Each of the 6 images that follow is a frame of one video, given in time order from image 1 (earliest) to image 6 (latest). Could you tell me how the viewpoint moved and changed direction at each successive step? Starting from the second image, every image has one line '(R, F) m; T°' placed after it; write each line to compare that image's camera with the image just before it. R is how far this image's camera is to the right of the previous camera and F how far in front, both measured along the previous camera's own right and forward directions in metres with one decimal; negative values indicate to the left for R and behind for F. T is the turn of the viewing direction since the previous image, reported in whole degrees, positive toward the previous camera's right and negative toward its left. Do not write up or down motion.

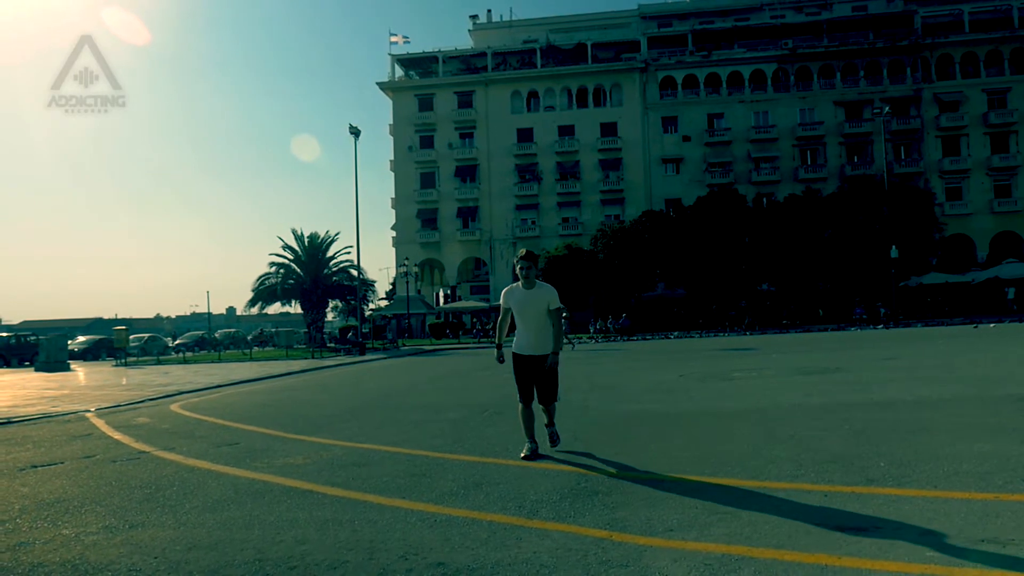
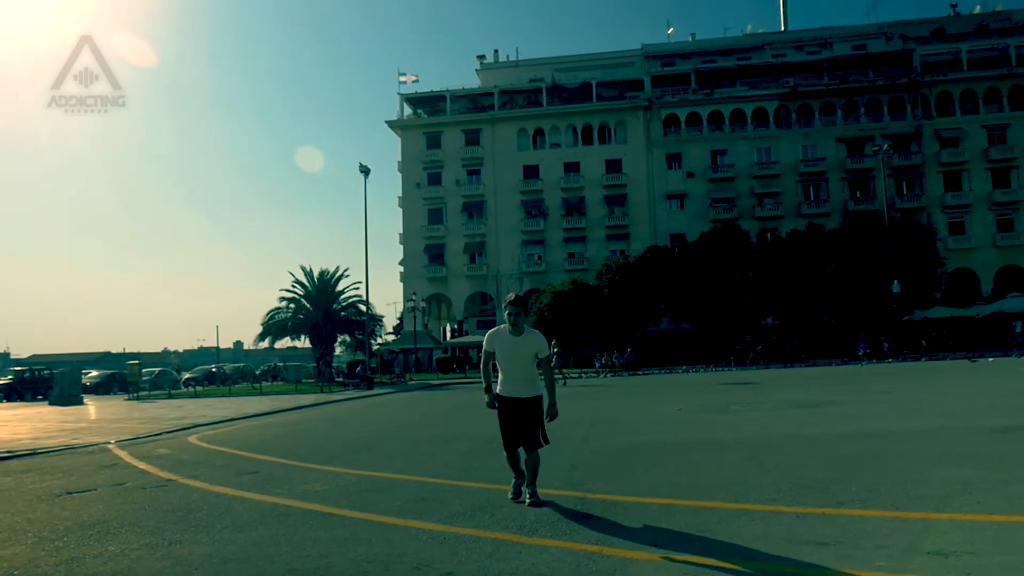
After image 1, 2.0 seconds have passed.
(0.0, -0.6) m; -1°
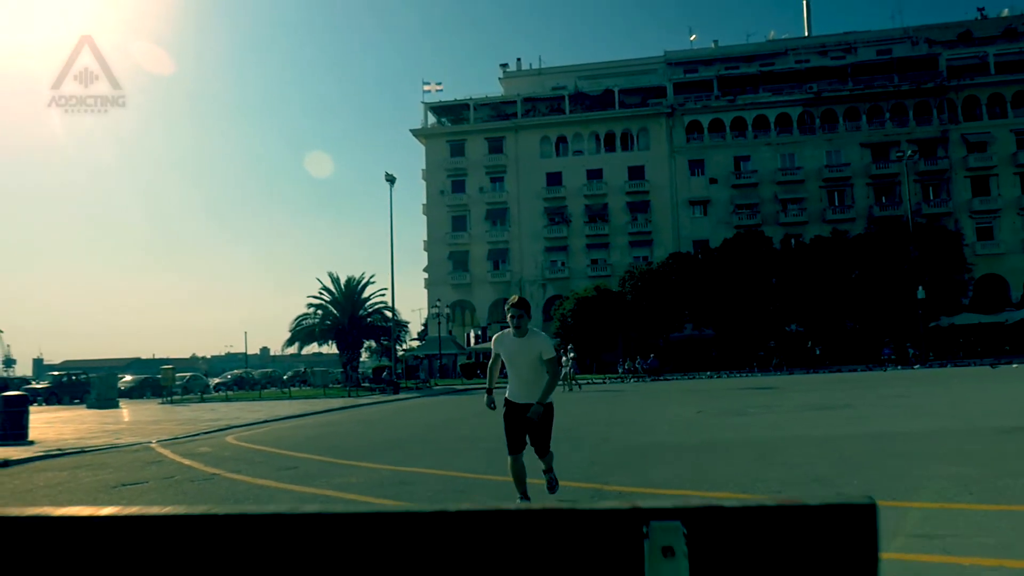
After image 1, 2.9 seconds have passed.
(0.0, -0.5) m; -2°
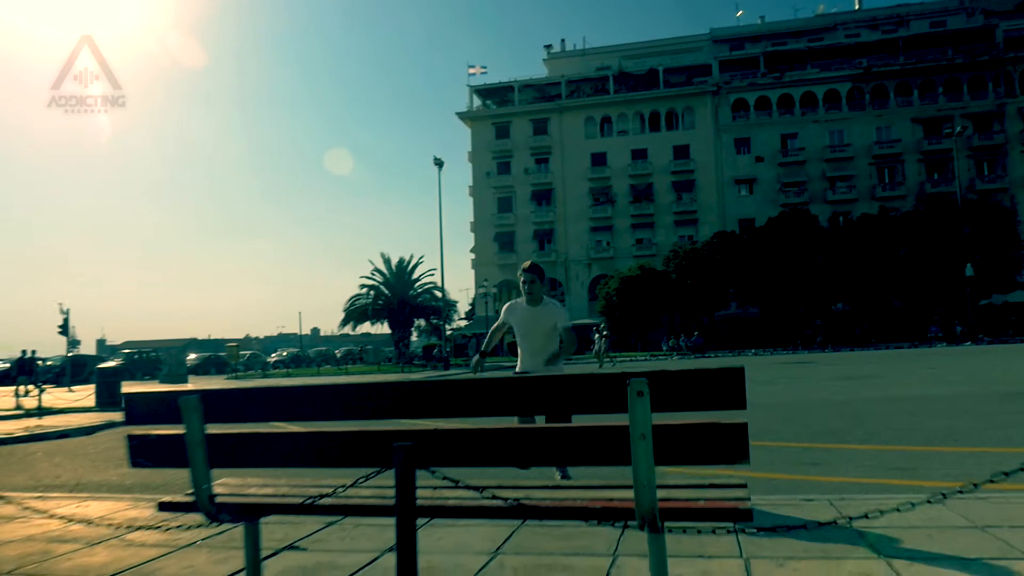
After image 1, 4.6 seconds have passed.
(0.0, -1.2) m; -3°
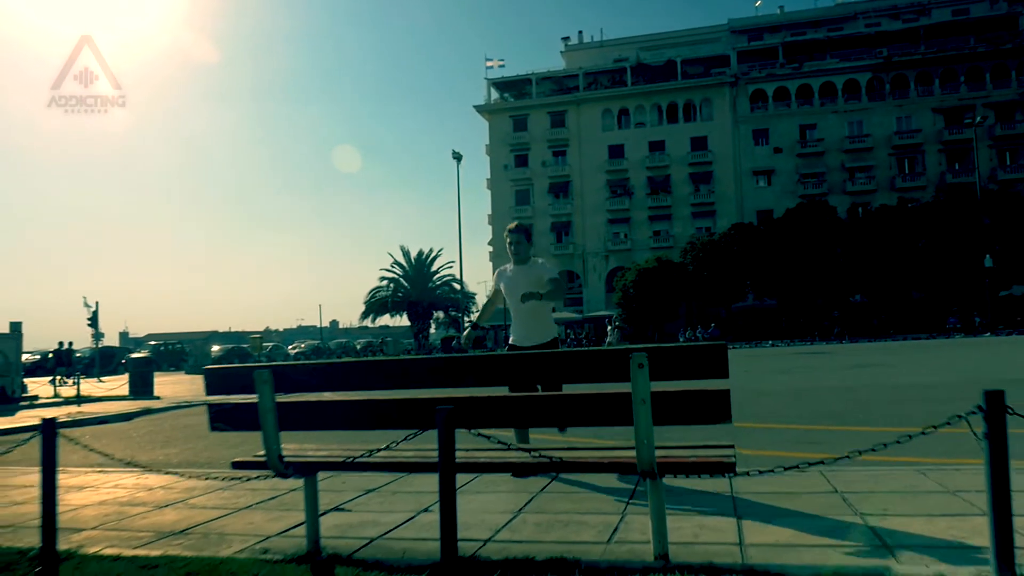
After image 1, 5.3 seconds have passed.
(0.0, -0.5) m; -1°
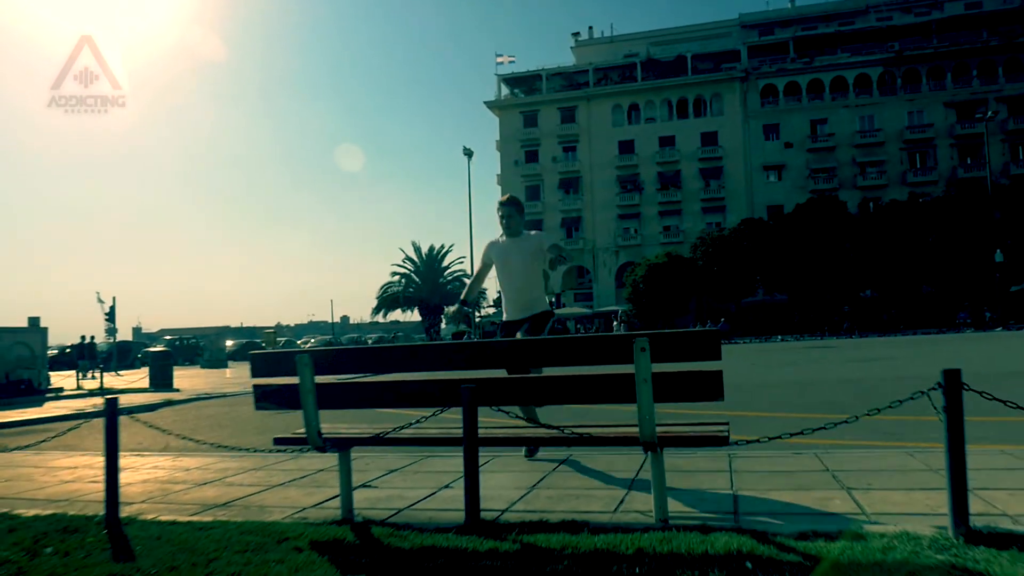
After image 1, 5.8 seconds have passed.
(0.0, -0.3) m; -1°
